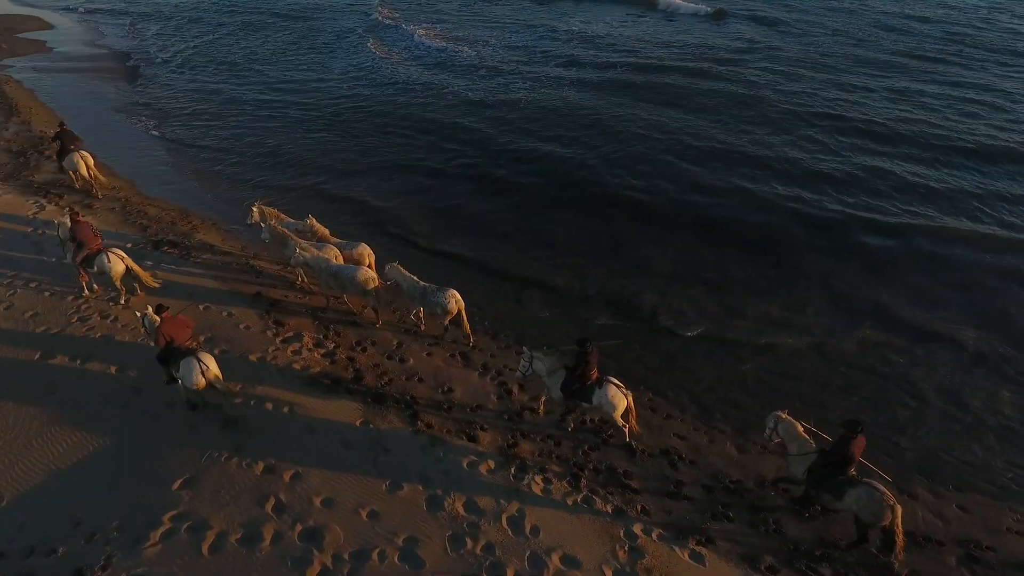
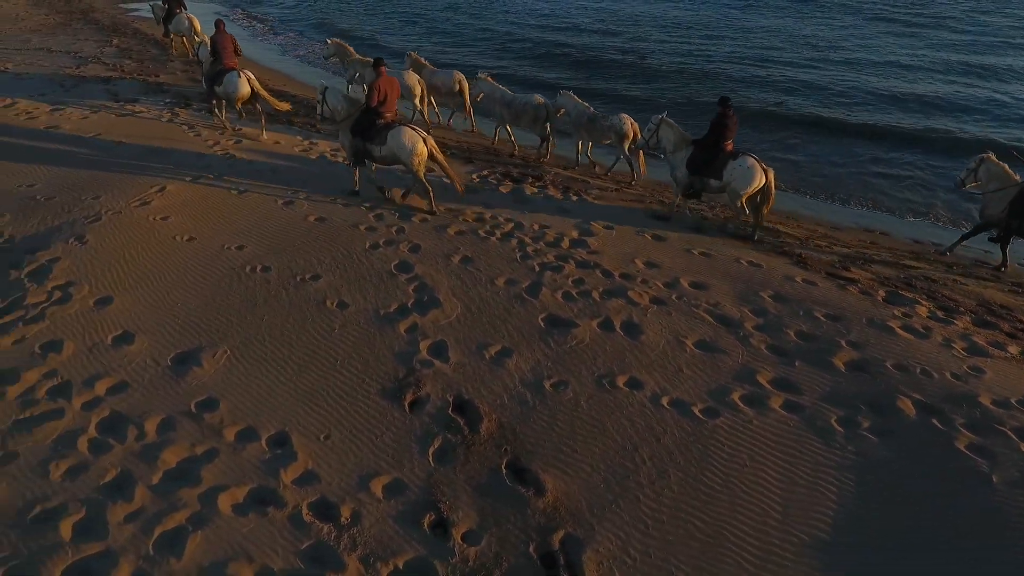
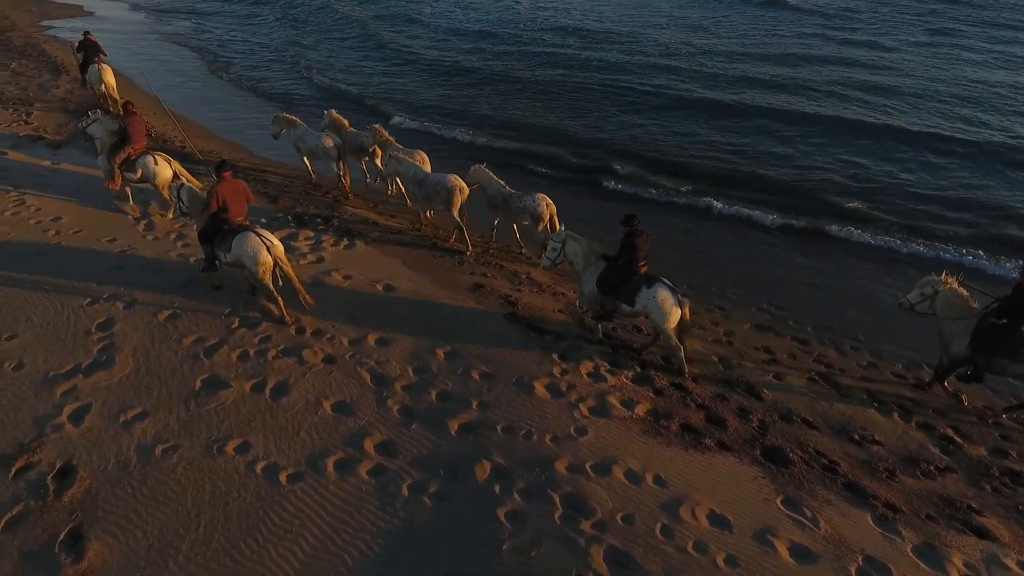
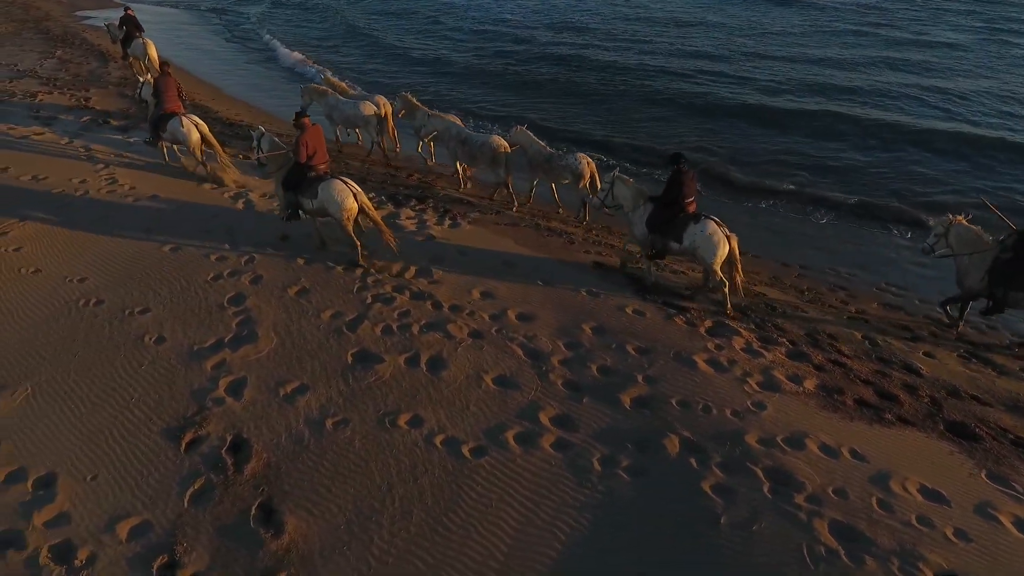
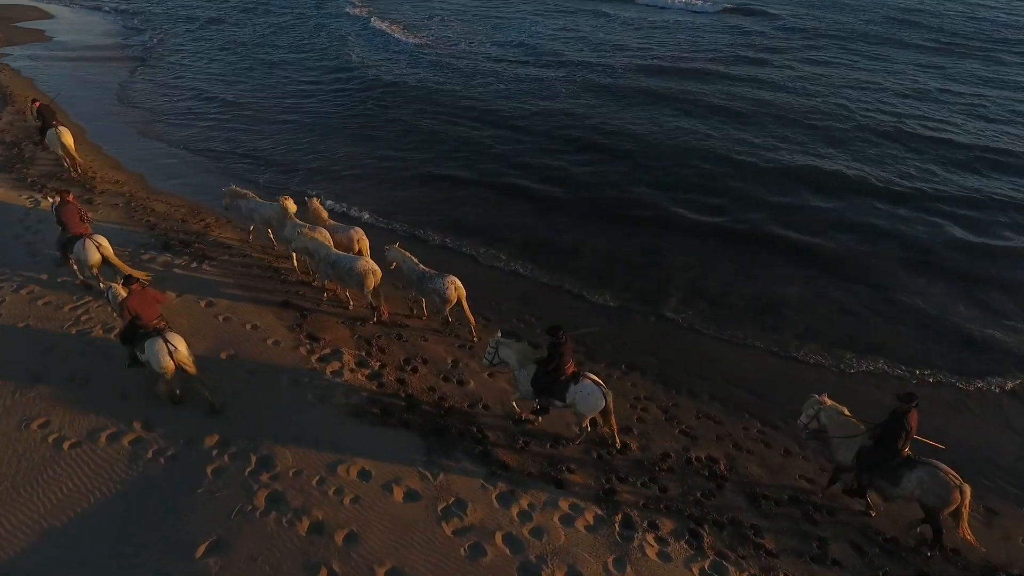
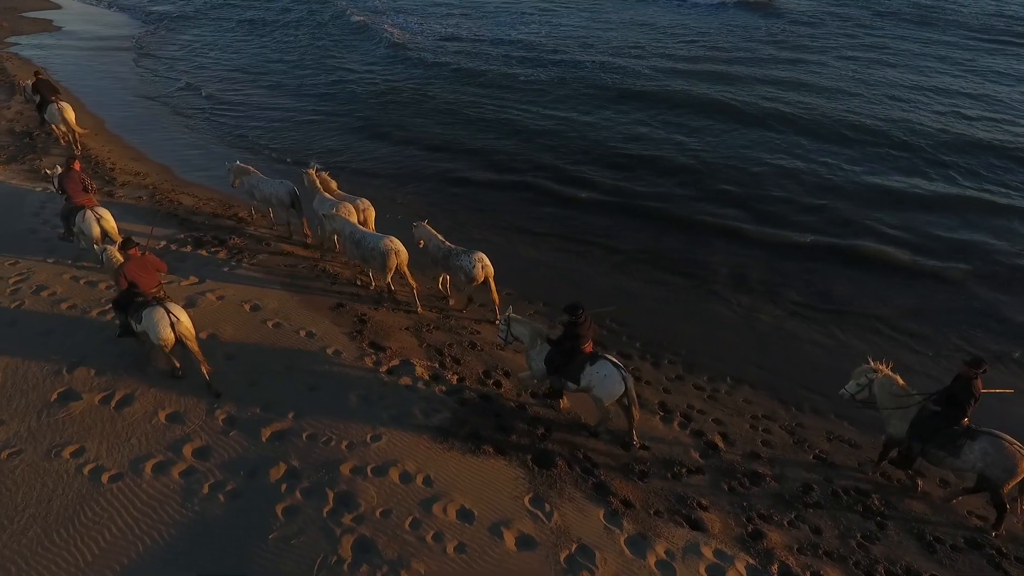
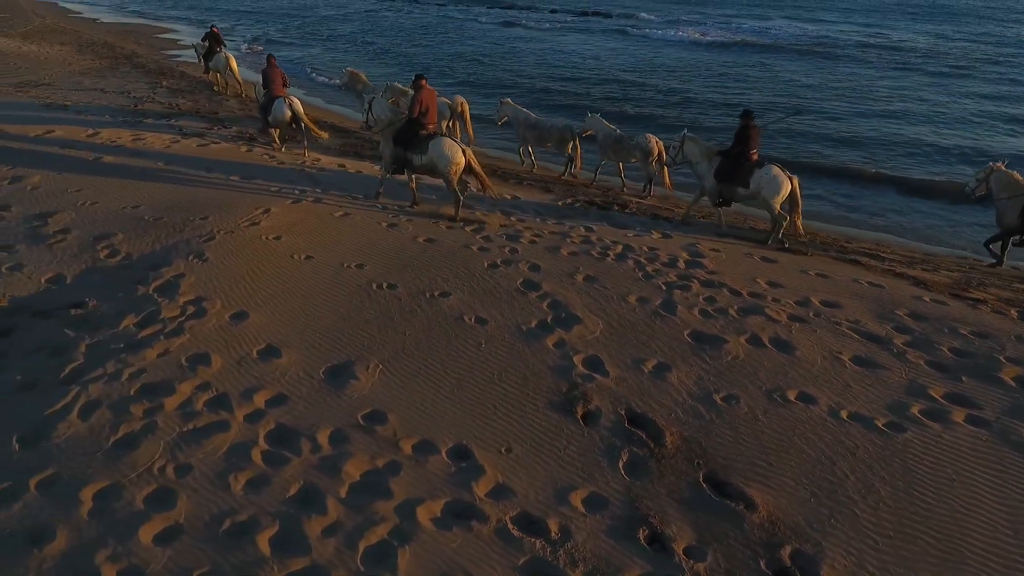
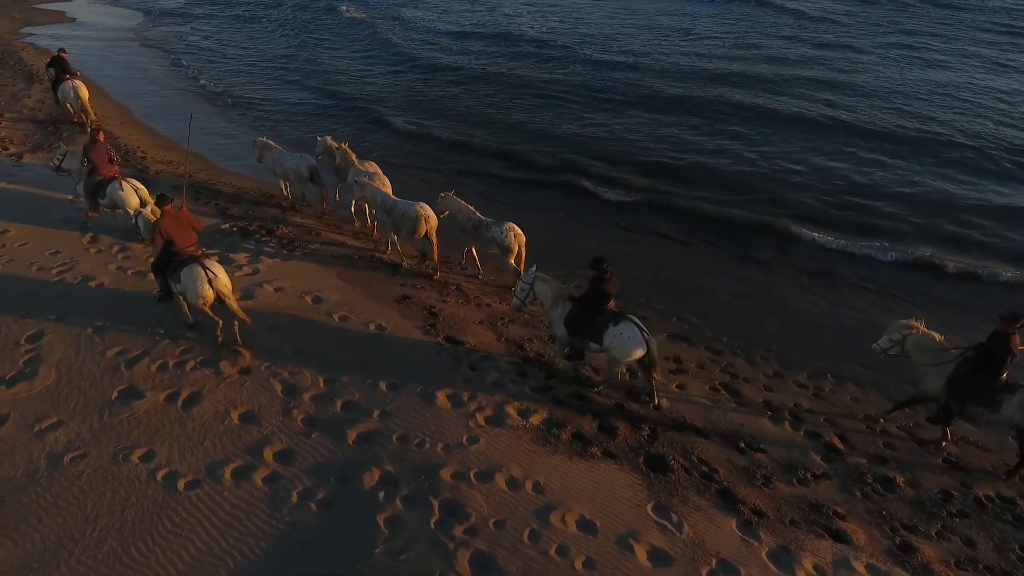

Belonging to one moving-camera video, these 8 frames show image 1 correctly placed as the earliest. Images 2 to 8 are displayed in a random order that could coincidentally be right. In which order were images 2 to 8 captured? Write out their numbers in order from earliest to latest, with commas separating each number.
5, 6, 8, 3, 4, 2, 7
